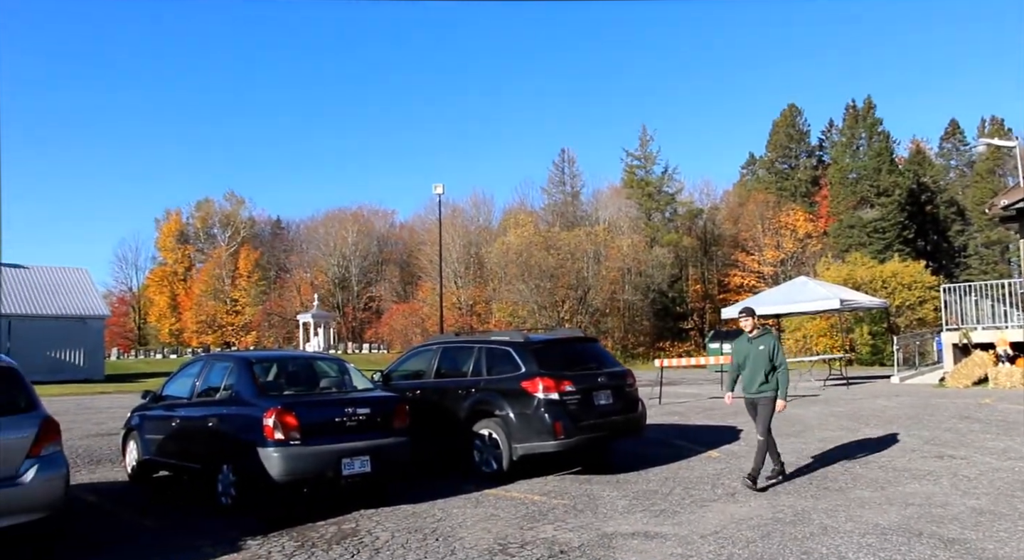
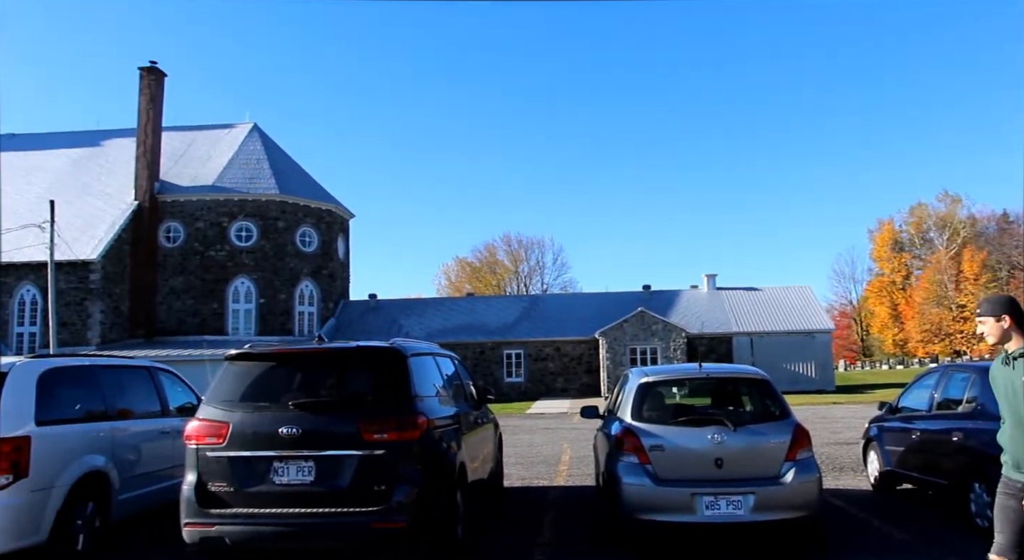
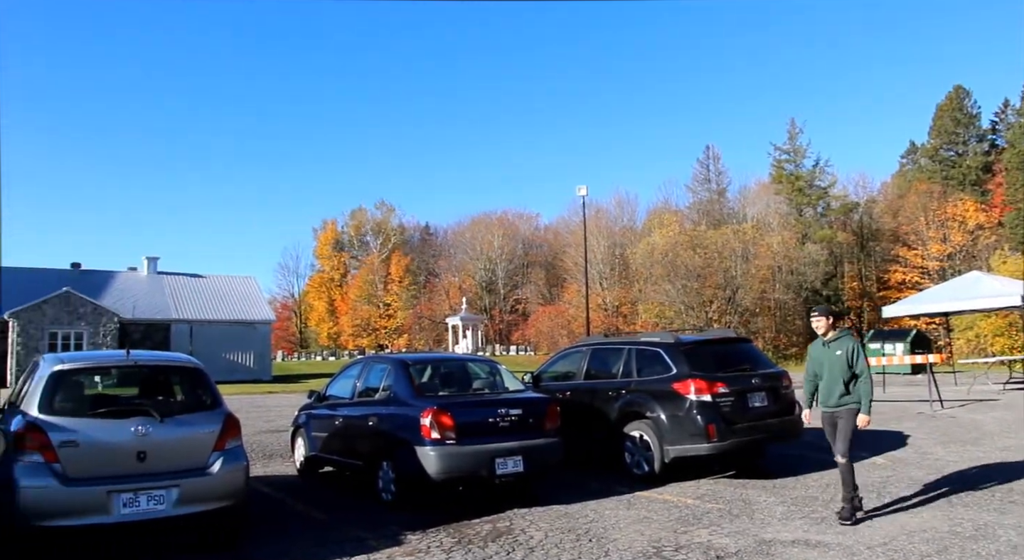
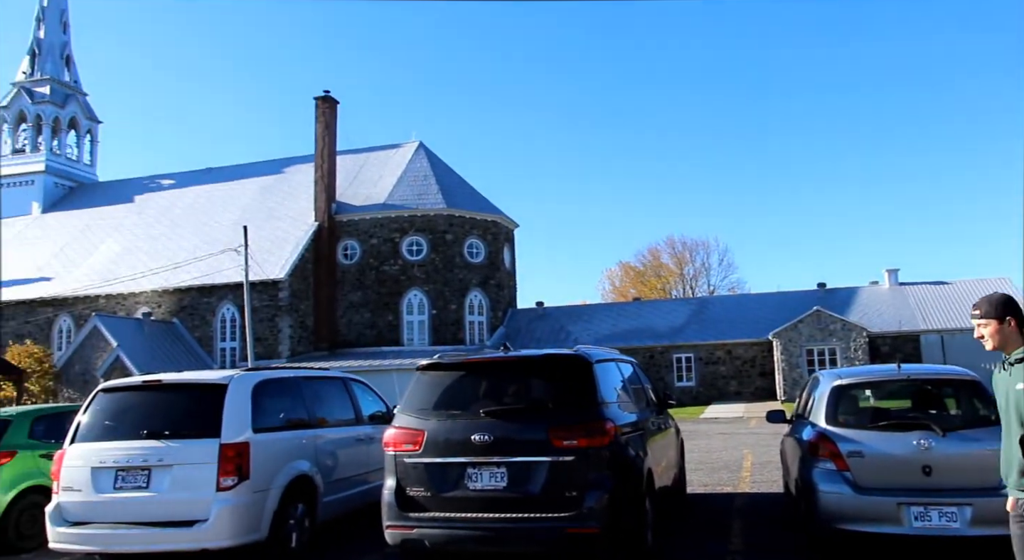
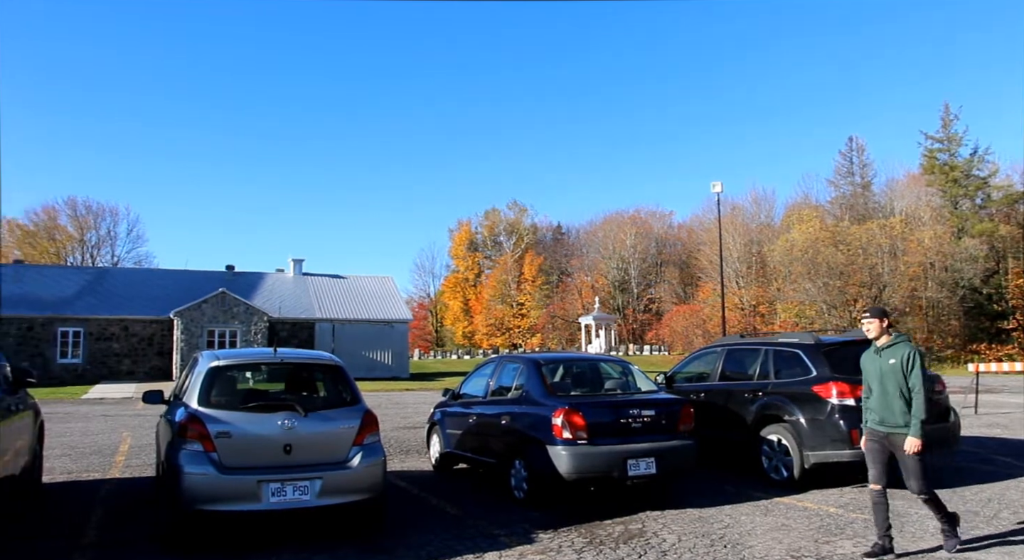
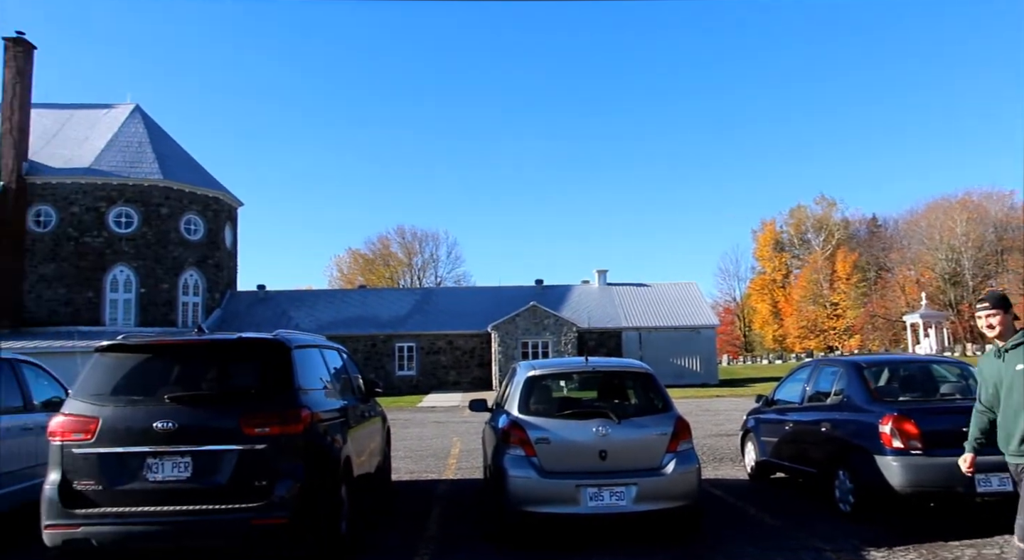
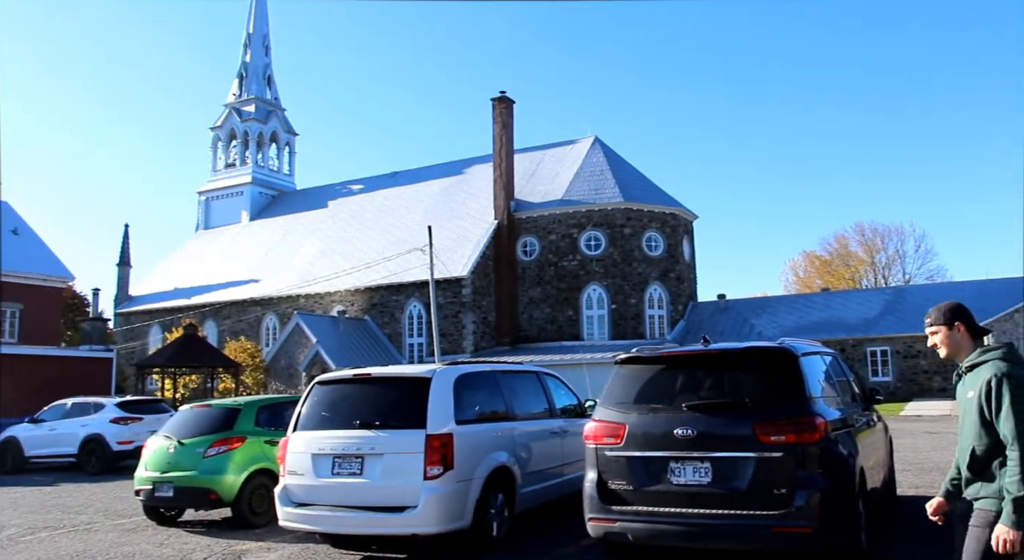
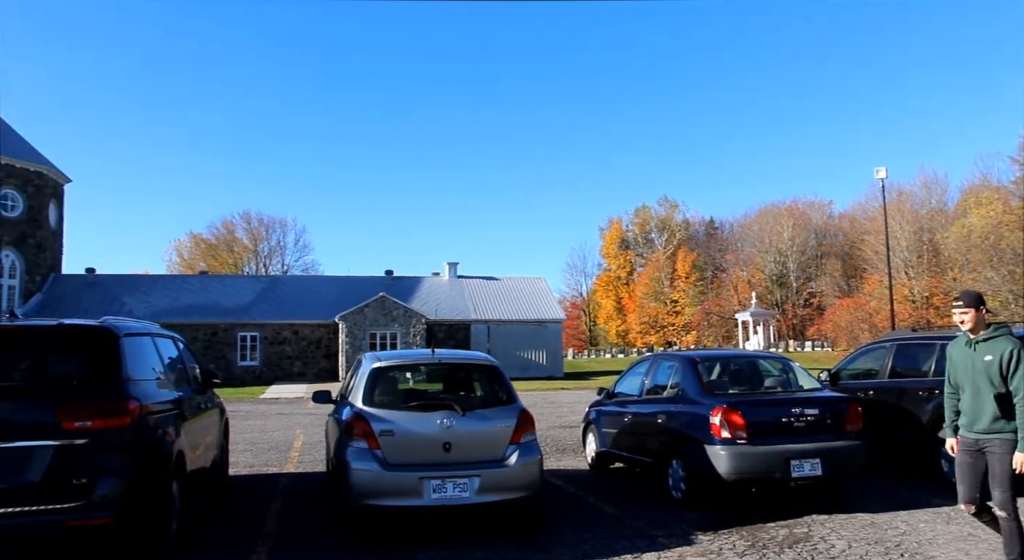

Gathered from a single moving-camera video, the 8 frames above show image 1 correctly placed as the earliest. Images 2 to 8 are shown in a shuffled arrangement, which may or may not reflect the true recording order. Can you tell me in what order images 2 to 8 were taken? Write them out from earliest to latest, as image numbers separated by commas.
3, 5, 8, 6, 2, 4, 7
